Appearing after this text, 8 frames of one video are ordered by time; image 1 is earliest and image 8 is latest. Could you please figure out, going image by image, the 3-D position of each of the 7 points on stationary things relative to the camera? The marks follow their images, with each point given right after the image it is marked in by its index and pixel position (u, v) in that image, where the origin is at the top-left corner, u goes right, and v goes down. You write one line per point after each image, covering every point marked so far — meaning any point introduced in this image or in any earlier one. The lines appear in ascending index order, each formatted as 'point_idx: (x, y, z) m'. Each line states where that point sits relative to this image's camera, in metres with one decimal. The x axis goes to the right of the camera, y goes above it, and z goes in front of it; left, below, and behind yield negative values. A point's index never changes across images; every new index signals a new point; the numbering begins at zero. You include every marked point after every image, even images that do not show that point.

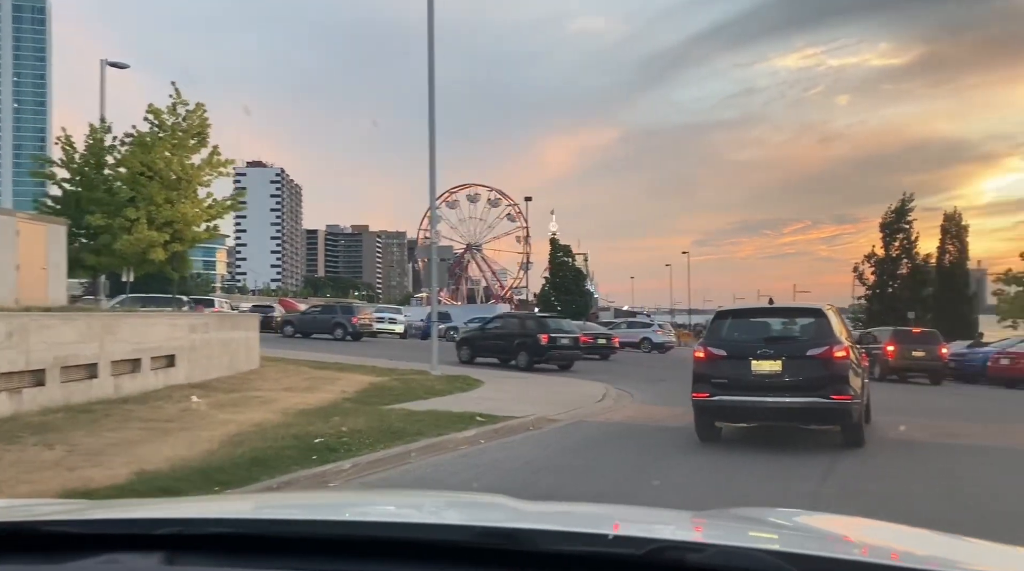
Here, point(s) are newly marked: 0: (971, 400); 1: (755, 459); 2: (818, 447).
0: (+9.6, -2.6, +19.9) m
1: (+3.4, -2.5, +13.3) m
2: (+4.9, -2.5, +15.6) m
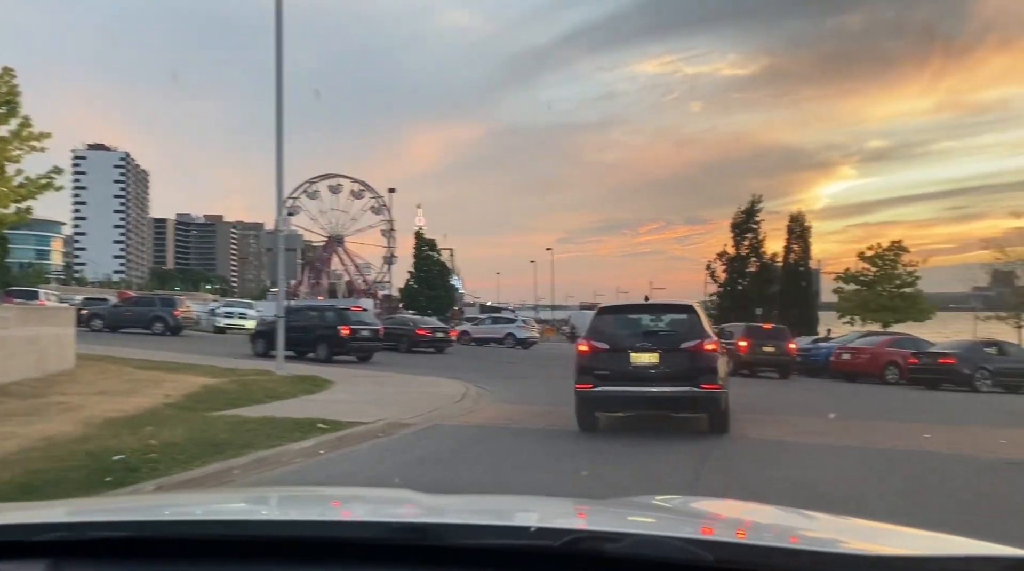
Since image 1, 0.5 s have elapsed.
0: (+6.8, -2.5, +21.0) m
1: (+1.7, -2.4, +13.5) m
2: (+2.8, -2.4, +16.0) m
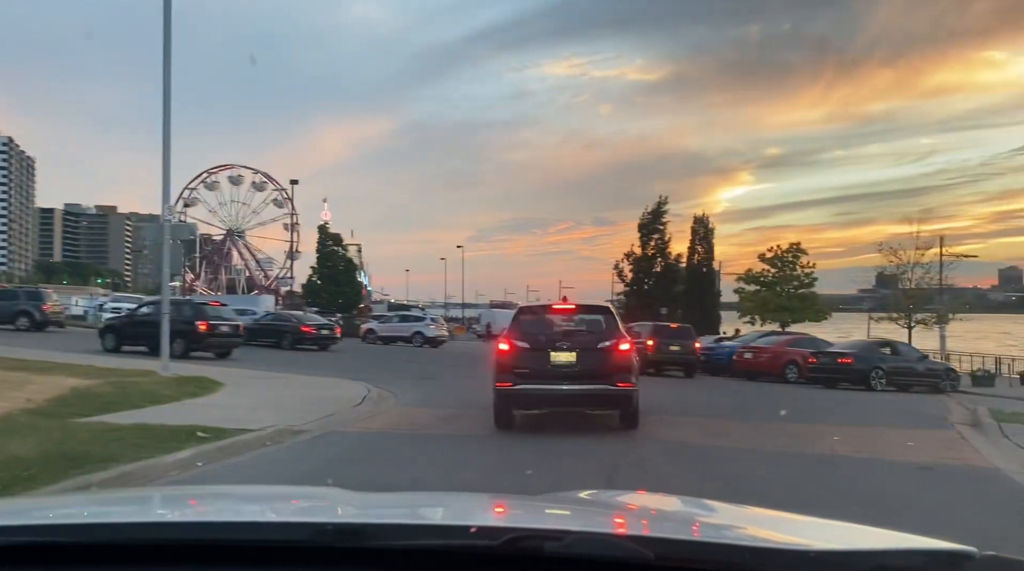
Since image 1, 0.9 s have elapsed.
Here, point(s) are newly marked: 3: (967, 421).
0: (+4.8, -2.5, +21.3) m
1: (+0.5, -2.3, +13.3) m
2: (+1.3, -2.4, +15.9) m
3: (+7.1, -2.1, +14.8) m
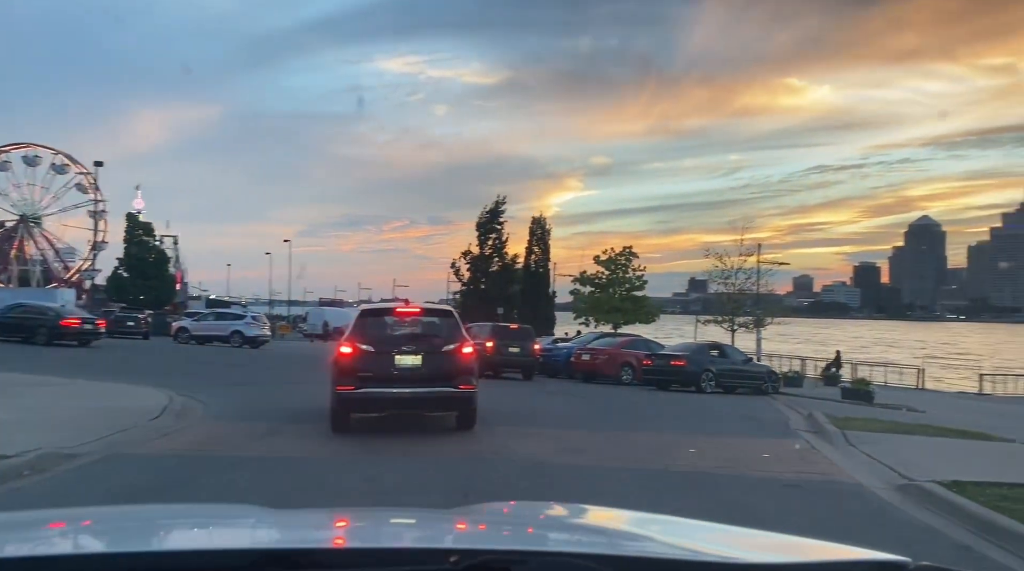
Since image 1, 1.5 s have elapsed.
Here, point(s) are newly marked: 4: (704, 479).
0: (+1.2, -2.5, +20.8) m
1: (-1.6, -2.3, +12.2) m
2: (-1.3, -2.3, +14.9) m
3: (+4.6, -2.2, +14.8) m
4: (+2.0, -2.0, +9.9) m
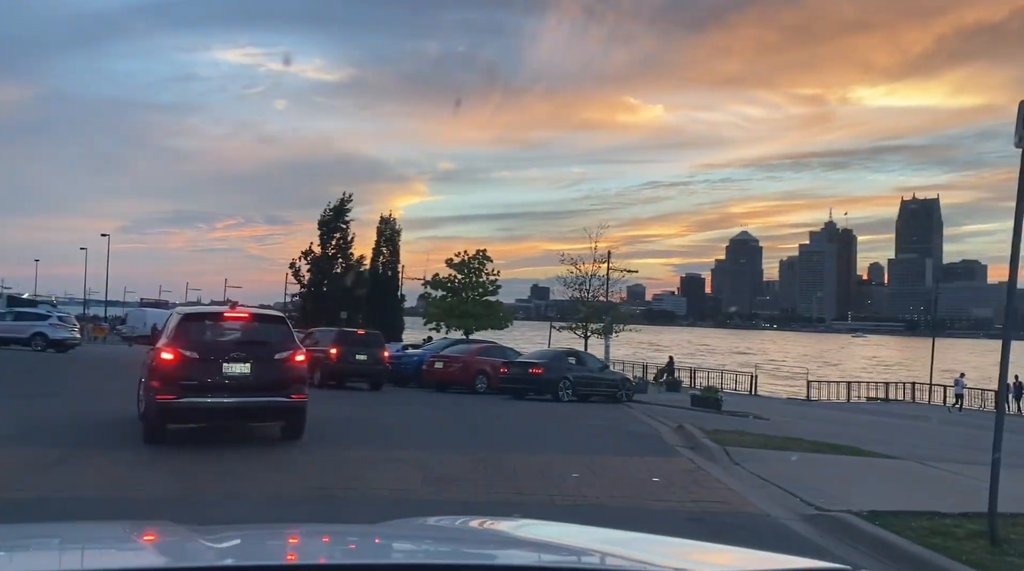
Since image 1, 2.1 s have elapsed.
0: (-1.9, -2.6, +19.2) m
1: (-3.2, -2.2, +10.2) m
2: (-3.3, -2.3, +13.0) m
3: (+2.5, -2.3, +13.9) m
4: (+0.7, -2.0, +8.6) m
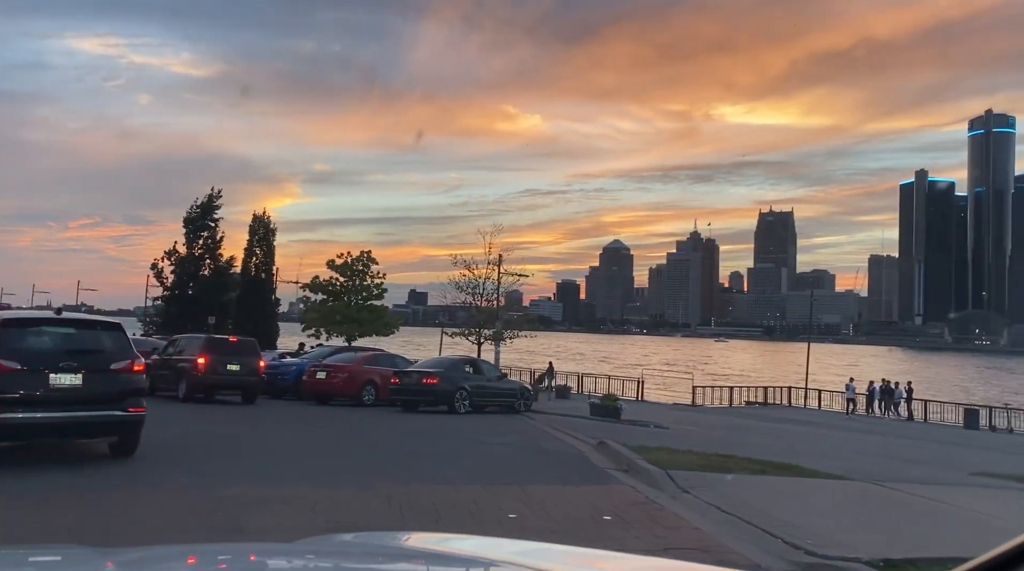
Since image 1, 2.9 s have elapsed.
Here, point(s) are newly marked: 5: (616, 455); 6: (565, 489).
0: (-3.7, -2.6, +17.0) m
1: (-3.8, -2.2, +7.9) m
2: (-4.3, -2.3, +10.6) m
3: (+1.3, -2.3, +12.3) m
4: (+0.2, -2.0, +6.8) m
5: (+1.4, -2.3, +12.9) m
6: (+0.5, -2.1, +10.0) m
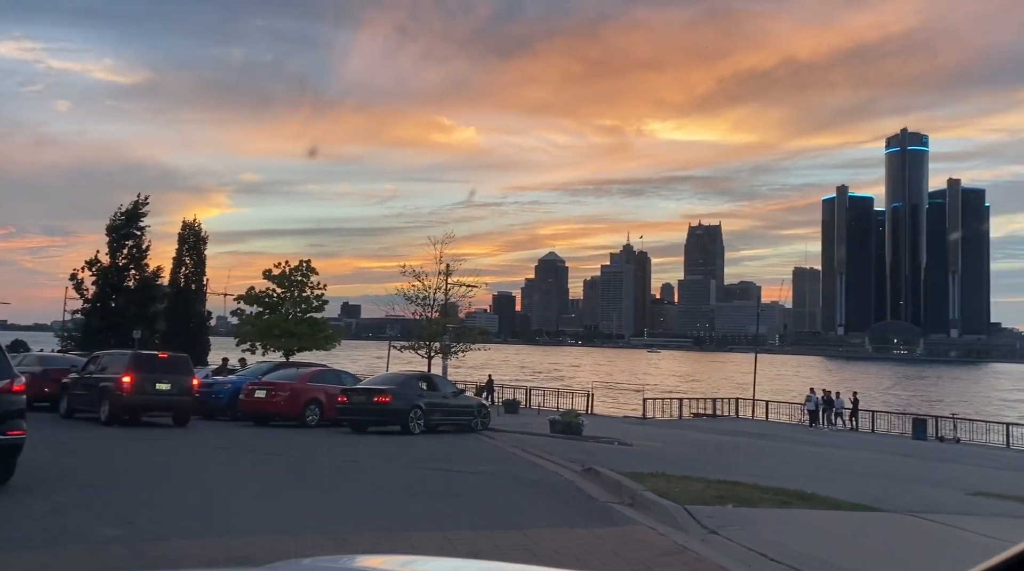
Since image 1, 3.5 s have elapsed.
0: (-4.2, -2.7, +15.1) m
1: (-3.7, -2.2, +6.0) m
2: (-4.4, -2.3, +8.6) m
3: (+1.1, -2.4, +10.7) m
4: (+0.4, -2.0, +5.2) m
5: (+1.2, -2.4, +11.3) m
6: (+0.5, -2.2, +8.4) m
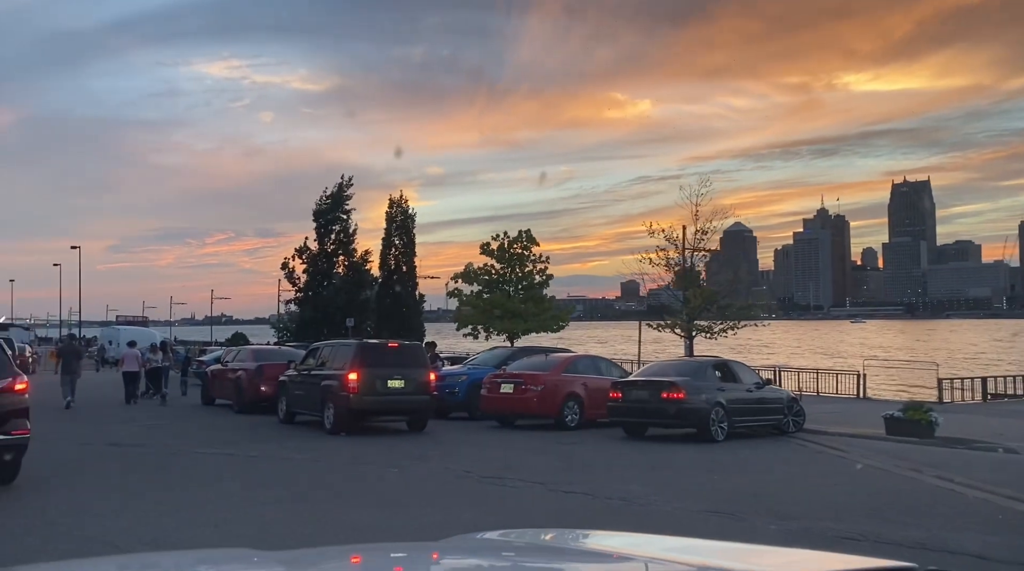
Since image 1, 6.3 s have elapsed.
0: (+0.2, -2.2, +10.4) m
1: (-1.1, -1.9, +1.4) m
2: (-1.3, -2.0, +4.1) m
3: (+4.5, -1.7, +5.0) m
4: (+2.8, -1.5, -0.2) m
5: (+4.7, -1.6, +5.6) m
6: (+3.5, -1.6, +2.9) m
